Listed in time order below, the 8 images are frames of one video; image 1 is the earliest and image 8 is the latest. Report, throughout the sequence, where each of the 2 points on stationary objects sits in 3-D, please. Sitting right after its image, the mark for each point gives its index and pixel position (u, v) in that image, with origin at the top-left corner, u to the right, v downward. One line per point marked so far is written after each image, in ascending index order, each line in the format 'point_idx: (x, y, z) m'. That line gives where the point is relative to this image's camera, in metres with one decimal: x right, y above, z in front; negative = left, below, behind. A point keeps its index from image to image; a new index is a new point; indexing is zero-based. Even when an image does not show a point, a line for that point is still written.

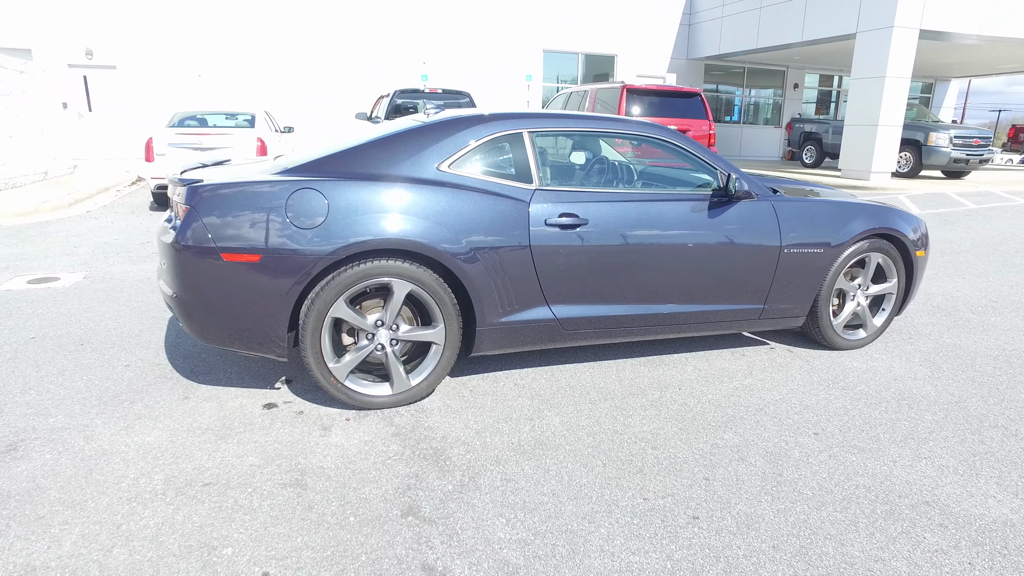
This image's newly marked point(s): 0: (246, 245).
0: (-1.3, +0.2, +2.8) m
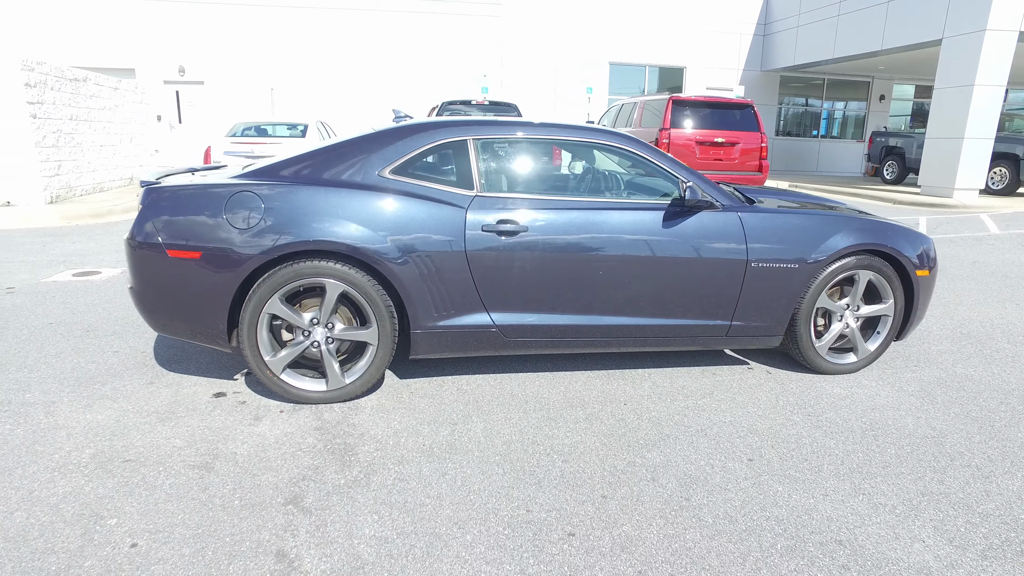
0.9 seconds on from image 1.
0: (-1.7, +0.2, +3.0) m
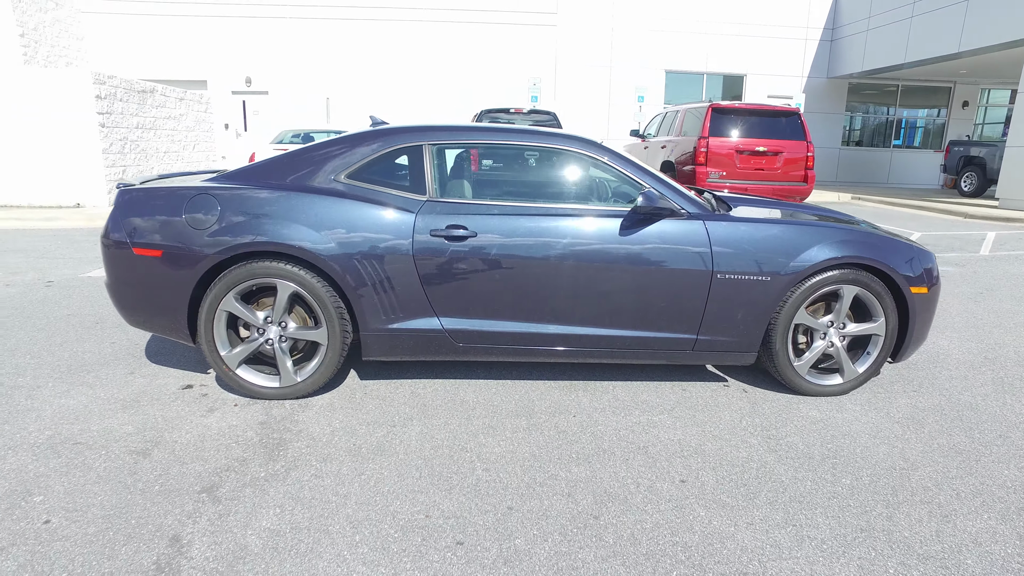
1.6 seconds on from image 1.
0: (-1.9, +0.2, +3.2) m
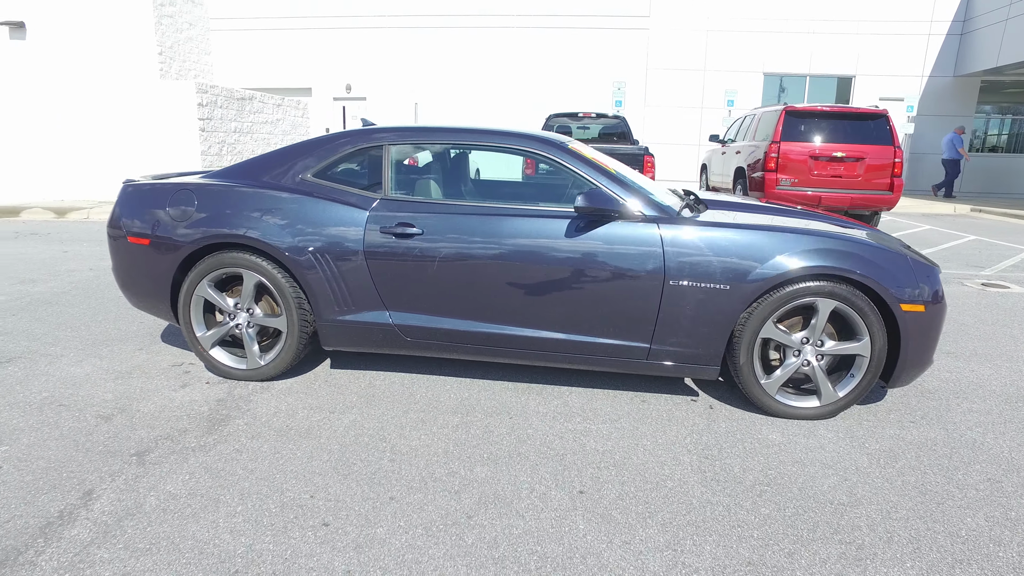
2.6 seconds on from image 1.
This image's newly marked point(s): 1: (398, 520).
0: (-2.2, +0.3, +3.6) m
1: (-0.5, -0.9, +2.4) m
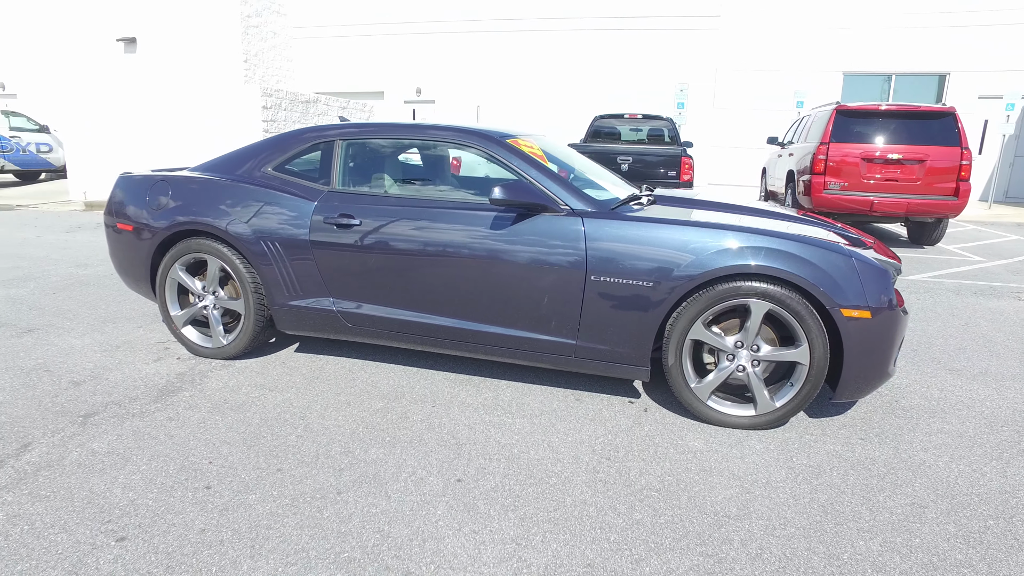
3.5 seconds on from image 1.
0: (-2.5, +0.5, +4.0) m
1: (-1.0, -0.8, +2.5) m
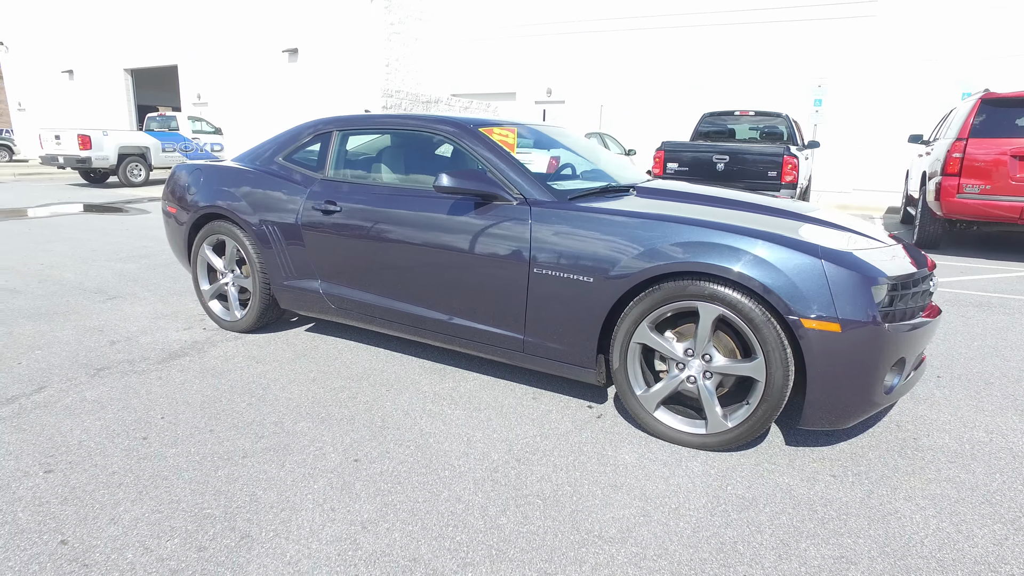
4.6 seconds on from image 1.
0: (-2.5, +0.6, +4.5) m
1: (-1.5, -0.7, +2.8) m
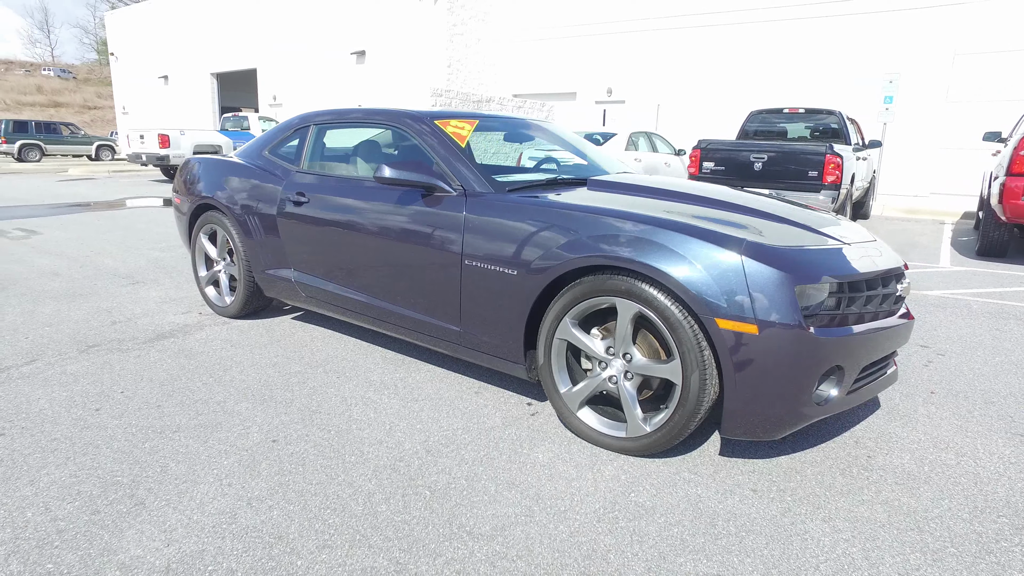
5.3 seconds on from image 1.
0: (-2.6, +0.8, +4.8) m
1: (-1.8, -0.6, +2.9) m
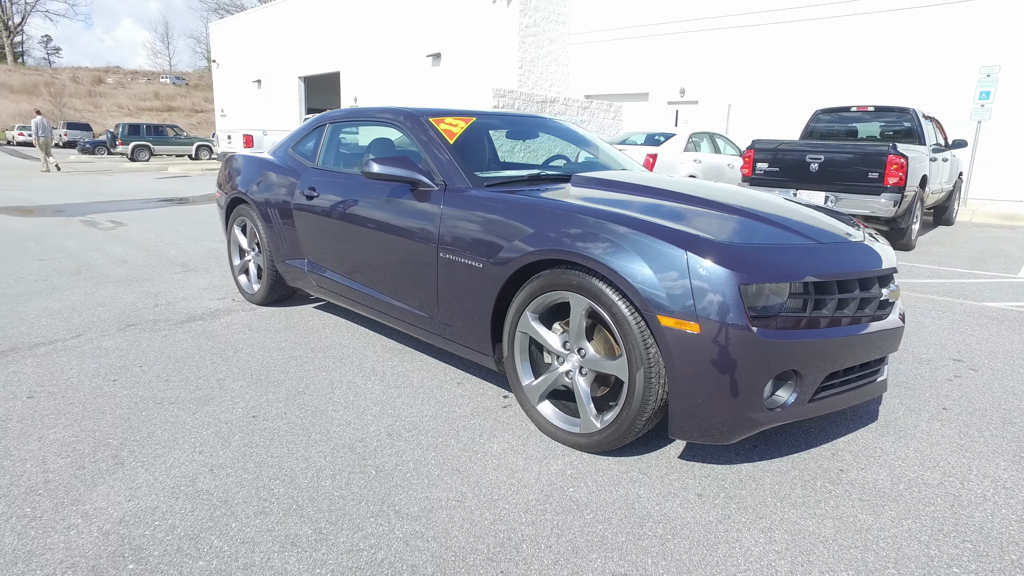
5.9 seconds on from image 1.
0: (-2.4, +0.9, +5.2) m
1: (-2.0, -0.6, +3.2) m
